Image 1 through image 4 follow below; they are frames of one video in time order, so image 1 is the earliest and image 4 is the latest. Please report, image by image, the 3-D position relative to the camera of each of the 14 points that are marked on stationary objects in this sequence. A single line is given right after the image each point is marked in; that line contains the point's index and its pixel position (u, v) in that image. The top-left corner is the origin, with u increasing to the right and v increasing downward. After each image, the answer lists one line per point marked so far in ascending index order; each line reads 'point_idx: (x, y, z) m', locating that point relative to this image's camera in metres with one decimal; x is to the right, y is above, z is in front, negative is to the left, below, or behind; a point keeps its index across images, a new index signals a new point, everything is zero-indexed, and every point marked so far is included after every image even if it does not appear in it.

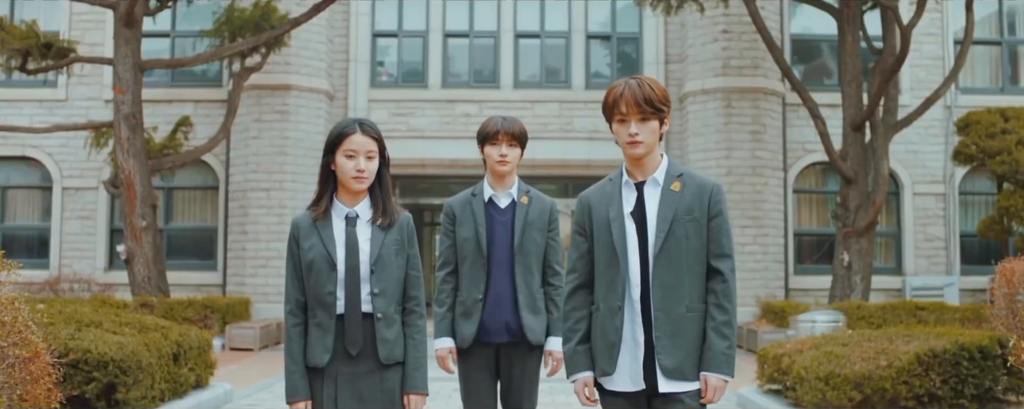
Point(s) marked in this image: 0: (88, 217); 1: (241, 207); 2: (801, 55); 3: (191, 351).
0: (-5.9, -0.2, +13.3) m
1: (-3.6, 0.0, +12.7) m
2: (+4.2, +2.2, +13.8) m
3: (-2.0, -0.9, +5.9) m
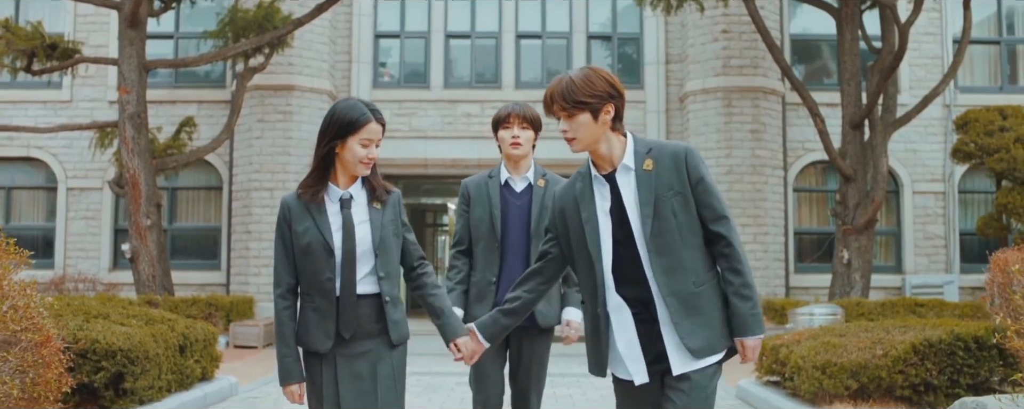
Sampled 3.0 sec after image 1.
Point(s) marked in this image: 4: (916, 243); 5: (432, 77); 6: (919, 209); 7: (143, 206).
0: (-5.9, -0.2, +13.4) m
1: (-3.6, 0.0, +12.8) m
2: (+4.2, +2.2, +13.8) m
3: (-2.0, -0.9, +5.9) m
4: (+5.7, -0.5, +13.5) m
5: (-1.1, +1.8, +13.5) m
6: (+5.8, -0.1, +13.5) m
7: (-4.1, 0.0, +10.5) m
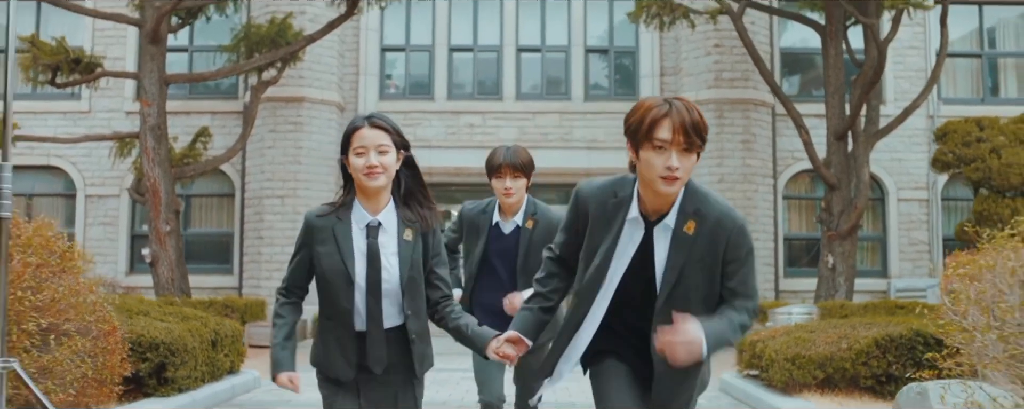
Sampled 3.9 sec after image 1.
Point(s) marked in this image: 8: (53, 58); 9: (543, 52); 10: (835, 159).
0: (-5.9, -0.3, +14.0) m
1: (-3.6, -0.1, +13.4) m
2: (+4.2, +2.1, +14.4) m
3: (-2.0, -0.9, +6.5) m
4: (+5.7, -0.6, +14.1) m
5: (-1.1, +1.7, +14.1) m
6: (+5.8, -0.2, +14.1) m
7: (-4.1, -0.1, +11.1) m
8: (-5.5, +1.7, +11.4) m
9: (+0.5, +2.3, +14.2) m
10: (+3.9, +0.6, +11.6) m
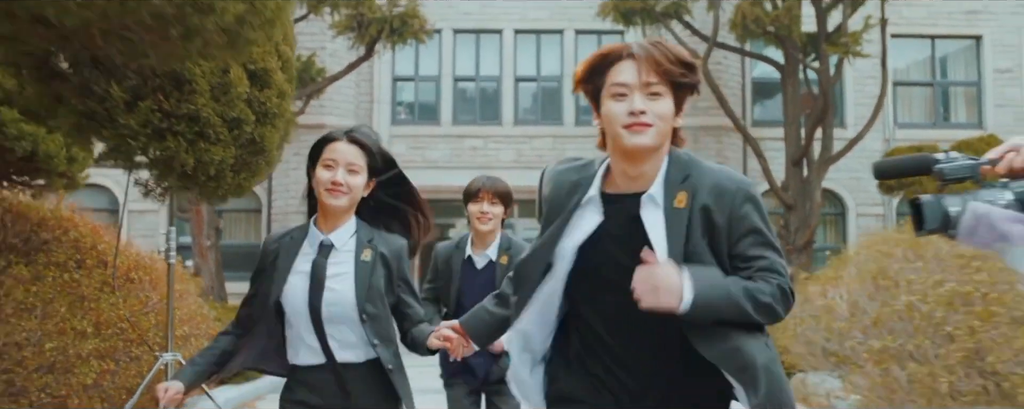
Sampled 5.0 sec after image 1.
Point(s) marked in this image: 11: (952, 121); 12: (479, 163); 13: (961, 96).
0: (-5.9, -0.5, +15.7) m
1: (-3.6, -0.4, +15.0) m
2: (+4.2, +1.8, +16.0) m
3: (-2.0, -1.2, +8.1) m
4: (+5.7, -0.9, +15.7) m
5: (-1.2, +1.5, +15.7) m
6: (+5.8, -0.4, +15.7) m
7: (-4.1, -0.3, +12.8) m
8: (-5.5, +1.5, +13.0) m
9: (+0.4, +2.0, +15.9) m
10: (+3.9, +0.3, +13.3) m
11: (+7.5, +1.4, +16.3) m
12: (-0.6, +0.7, +15.6) m
13: (+7.7, +1.9, +16.4) m
